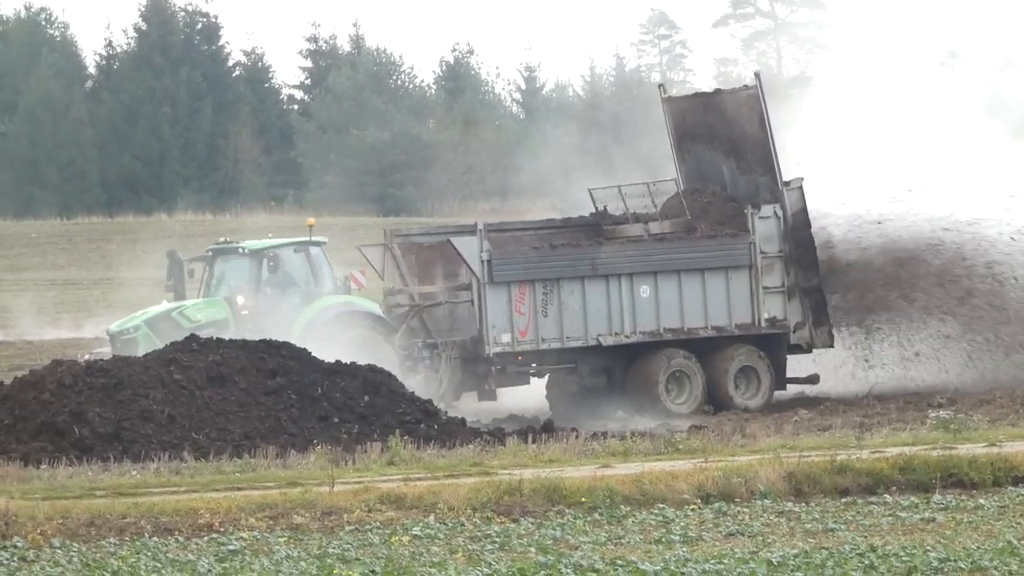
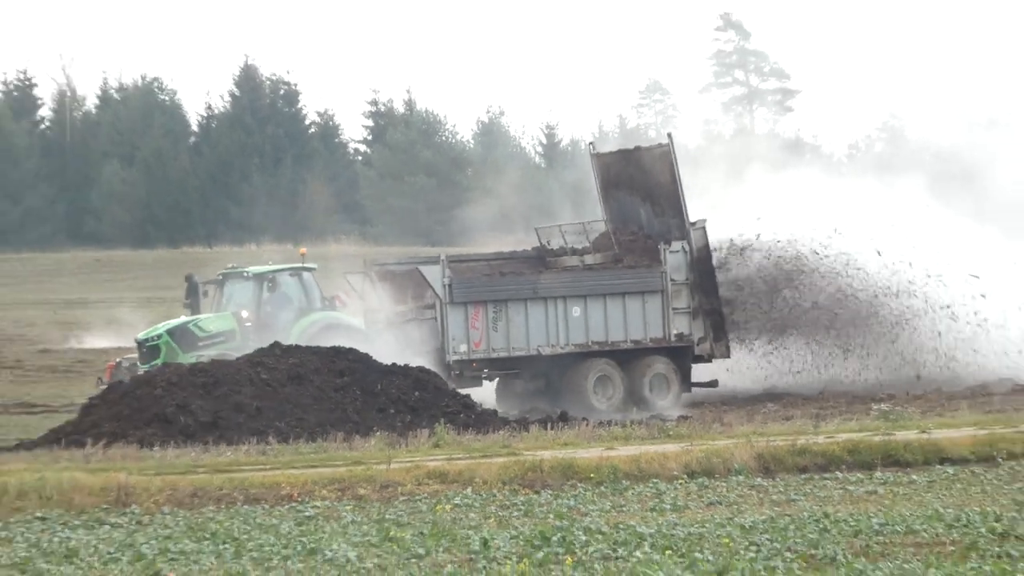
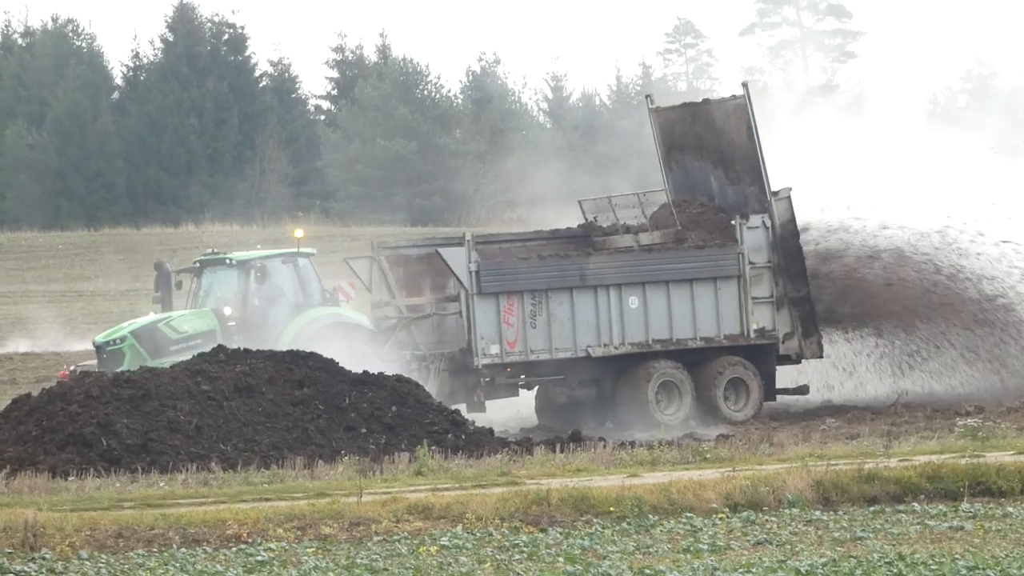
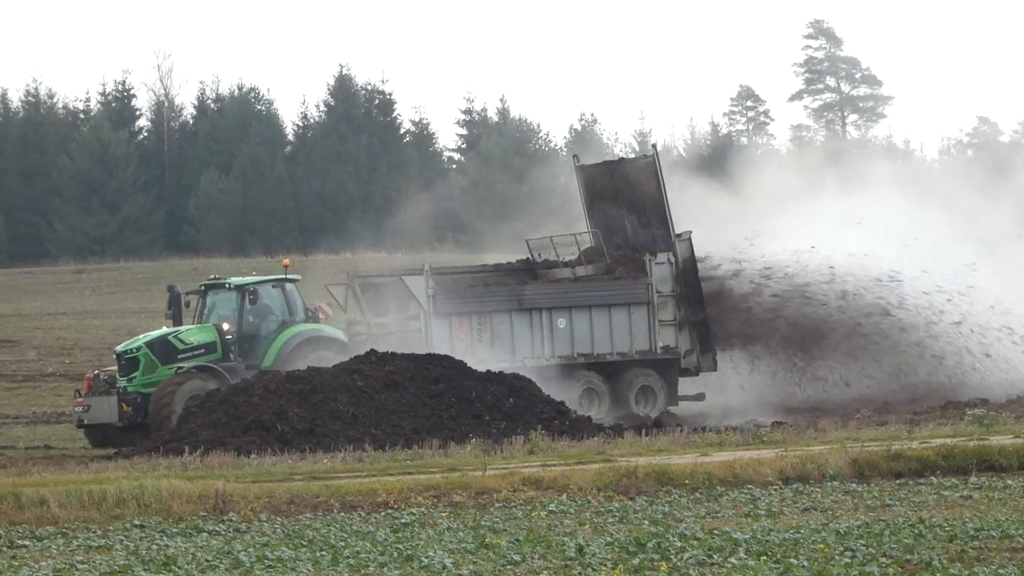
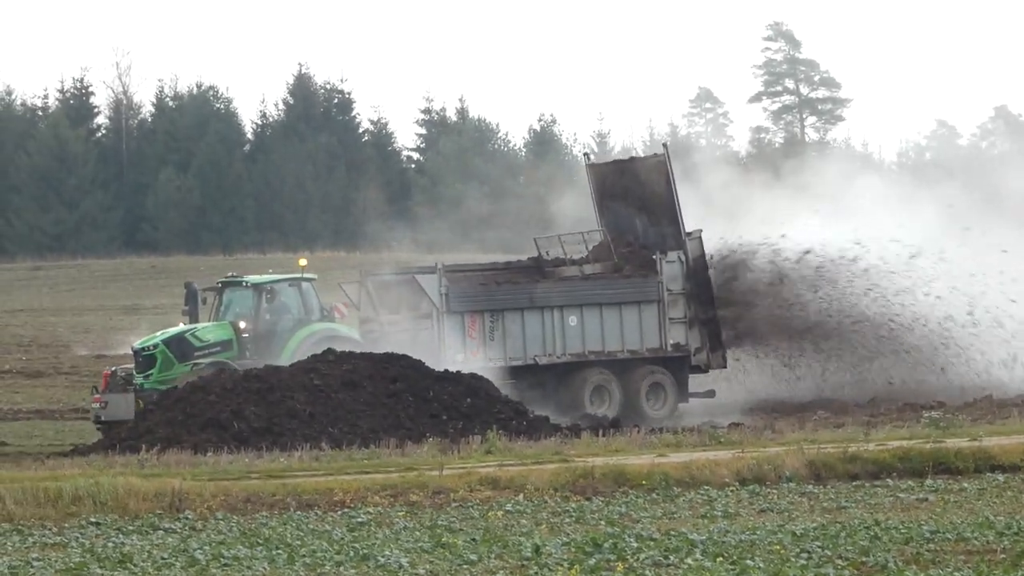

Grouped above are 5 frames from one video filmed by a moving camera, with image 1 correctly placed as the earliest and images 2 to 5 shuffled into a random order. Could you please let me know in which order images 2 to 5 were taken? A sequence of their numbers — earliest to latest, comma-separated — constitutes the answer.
3, 2, 5, 4
